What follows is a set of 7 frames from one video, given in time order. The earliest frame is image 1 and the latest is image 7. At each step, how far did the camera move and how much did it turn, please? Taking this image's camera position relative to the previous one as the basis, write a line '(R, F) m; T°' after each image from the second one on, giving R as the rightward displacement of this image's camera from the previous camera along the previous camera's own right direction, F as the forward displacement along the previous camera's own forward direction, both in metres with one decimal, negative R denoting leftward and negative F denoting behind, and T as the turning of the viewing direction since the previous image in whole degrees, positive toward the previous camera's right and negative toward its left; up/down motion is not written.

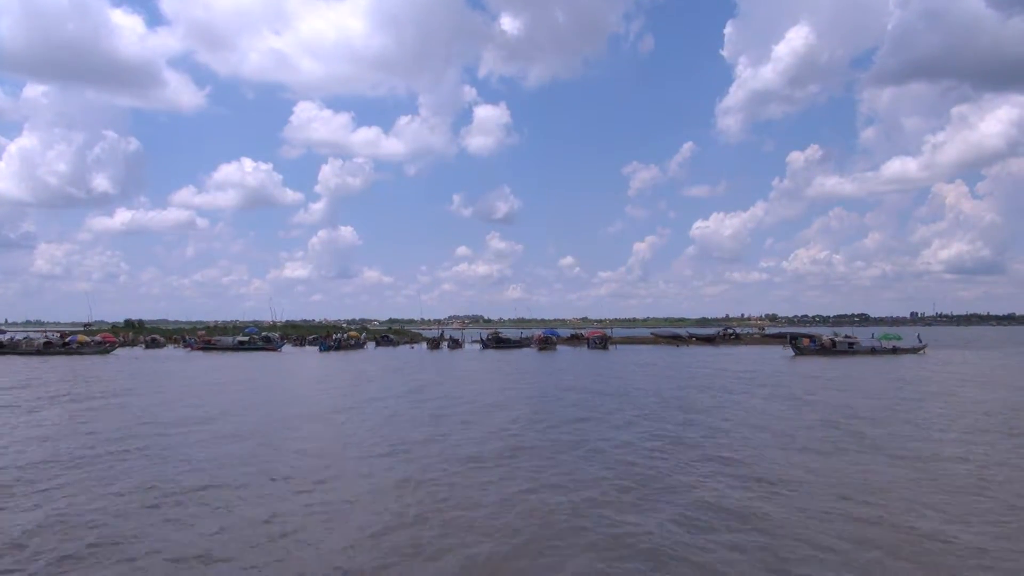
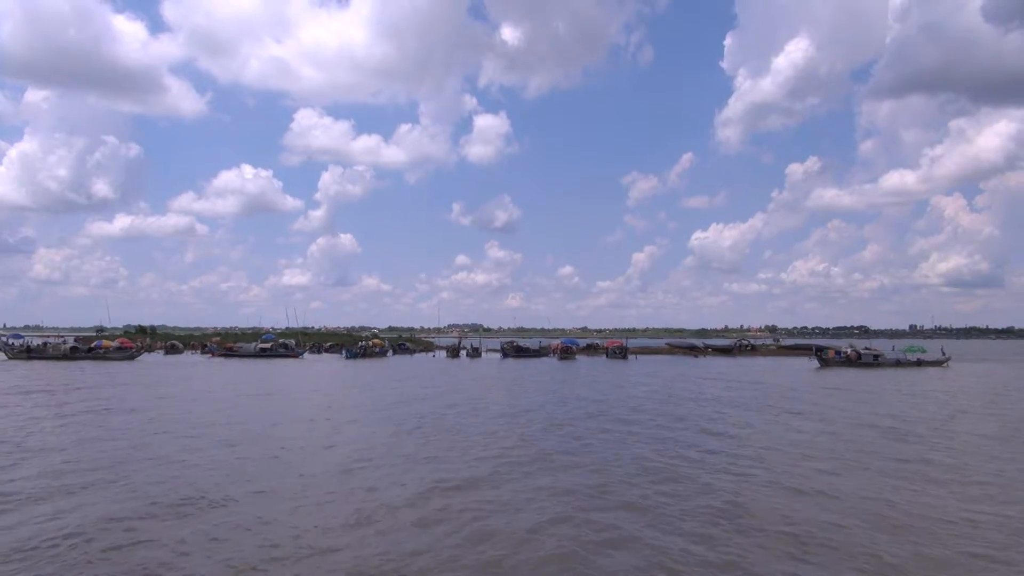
(-1.0, -0.2) m; 0°
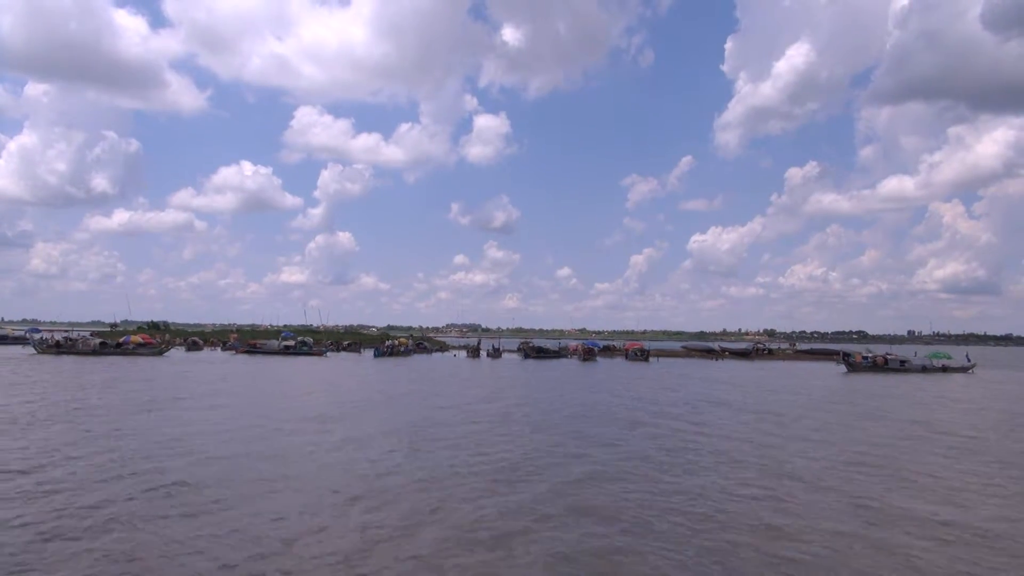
(-1.1, -0.2) m; 0°
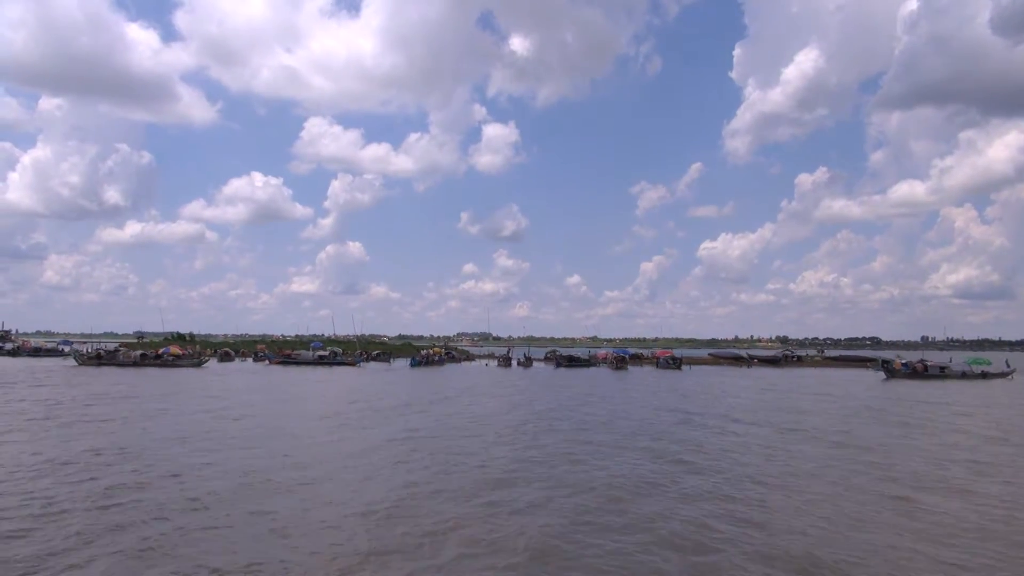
(-1.0, -0.2) m; -1°
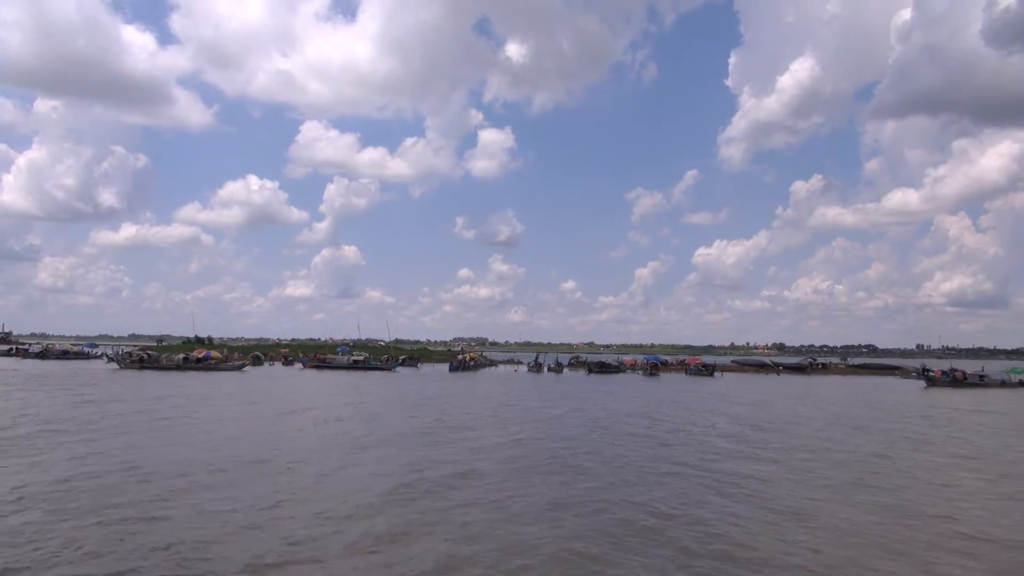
(-1.8, -0.3) m; 0°
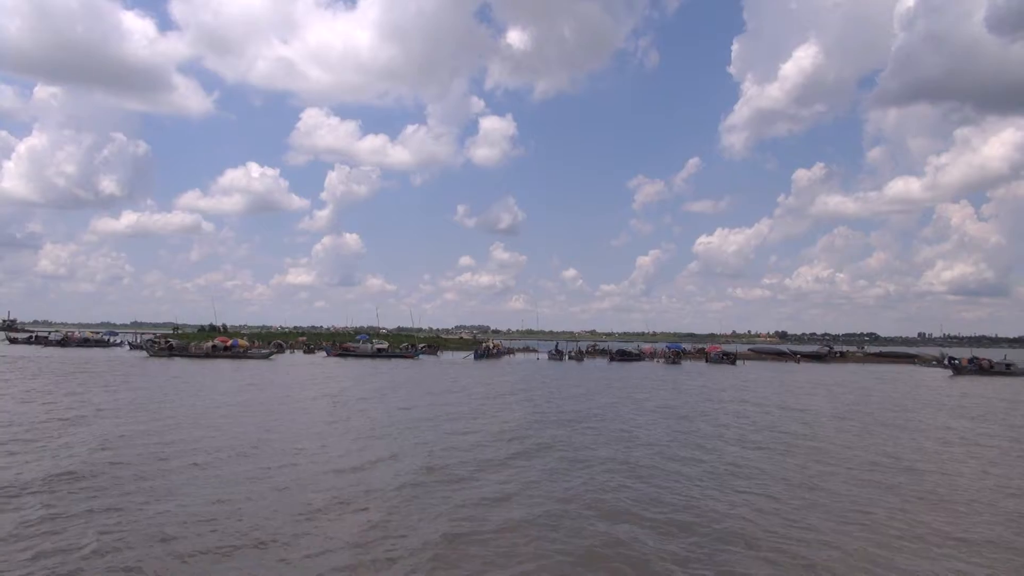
(-1.0, -0.2) m; 0°
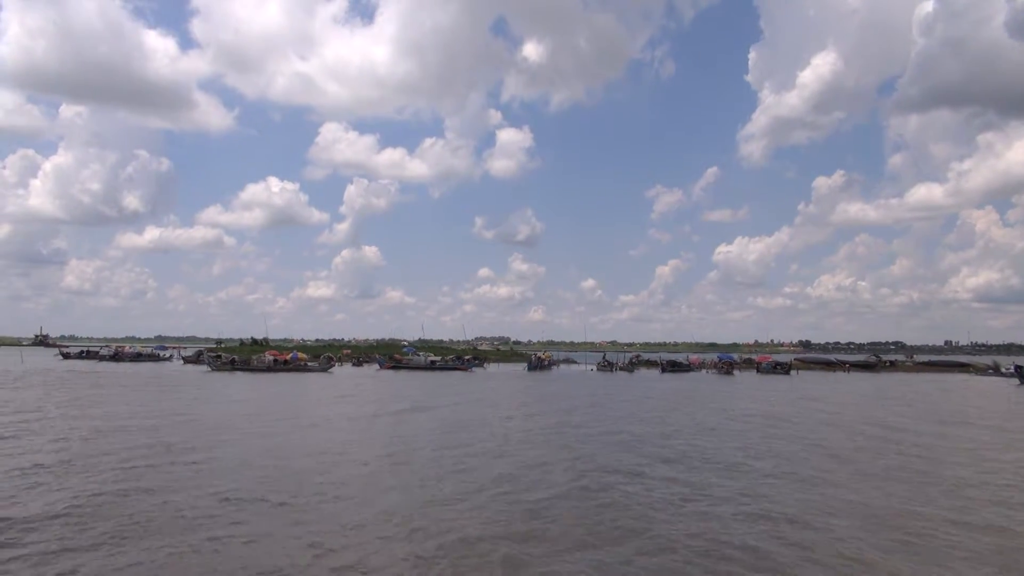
(-1.5, -0.3) m; -1°
